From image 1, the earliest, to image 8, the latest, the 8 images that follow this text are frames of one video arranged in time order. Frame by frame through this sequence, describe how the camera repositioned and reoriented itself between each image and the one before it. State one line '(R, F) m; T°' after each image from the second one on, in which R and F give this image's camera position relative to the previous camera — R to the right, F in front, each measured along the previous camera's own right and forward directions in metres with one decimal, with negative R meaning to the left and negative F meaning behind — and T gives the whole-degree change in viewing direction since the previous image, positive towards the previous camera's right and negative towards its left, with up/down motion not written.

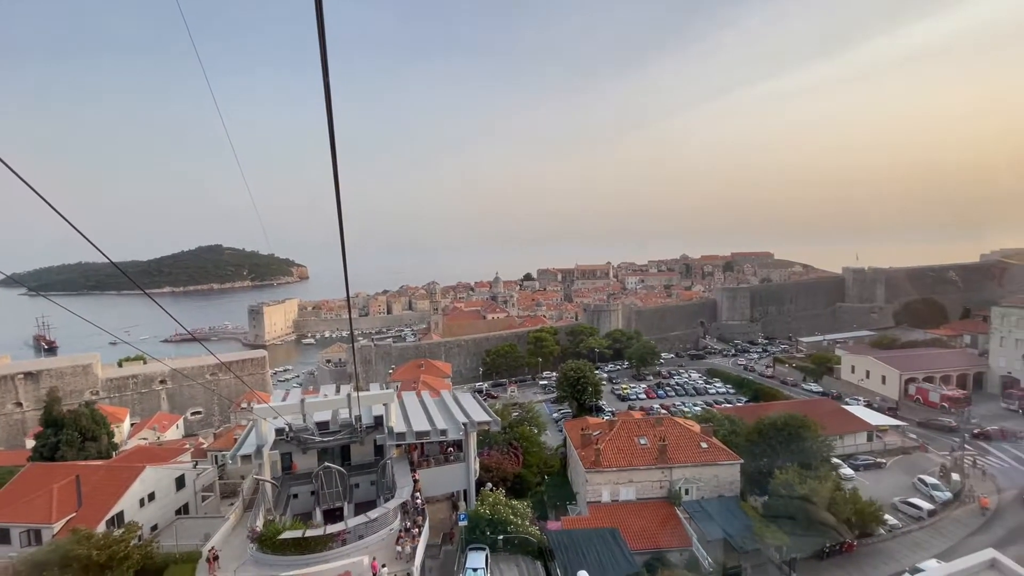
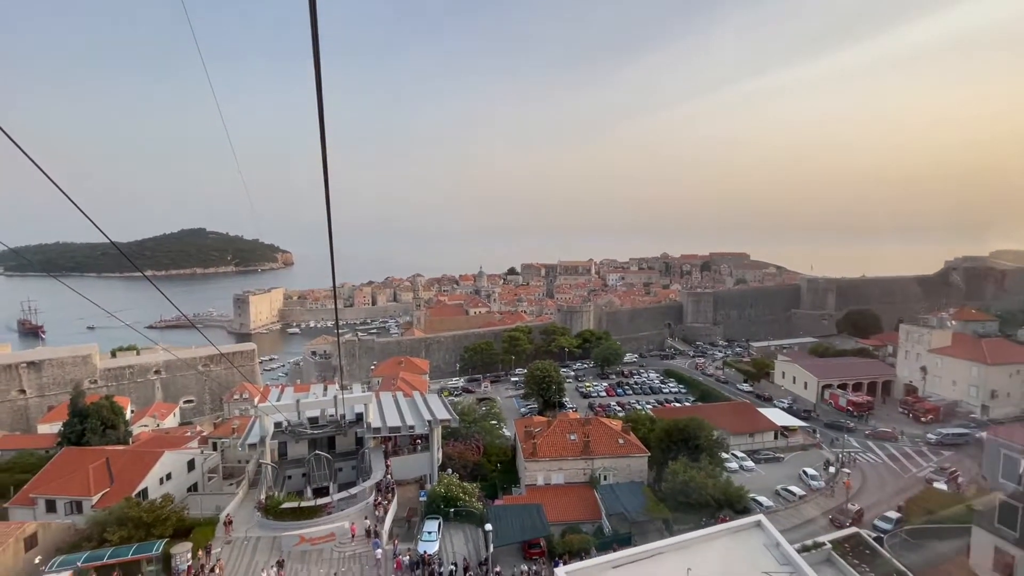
(+0.4, -1.4) m; +2°
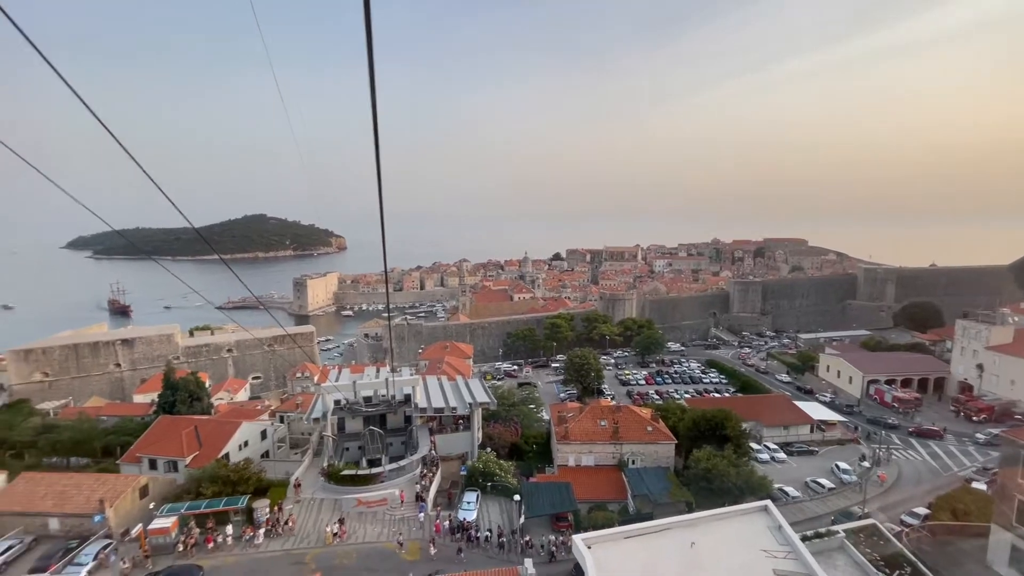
(+0.2, -0.5) m; -5°
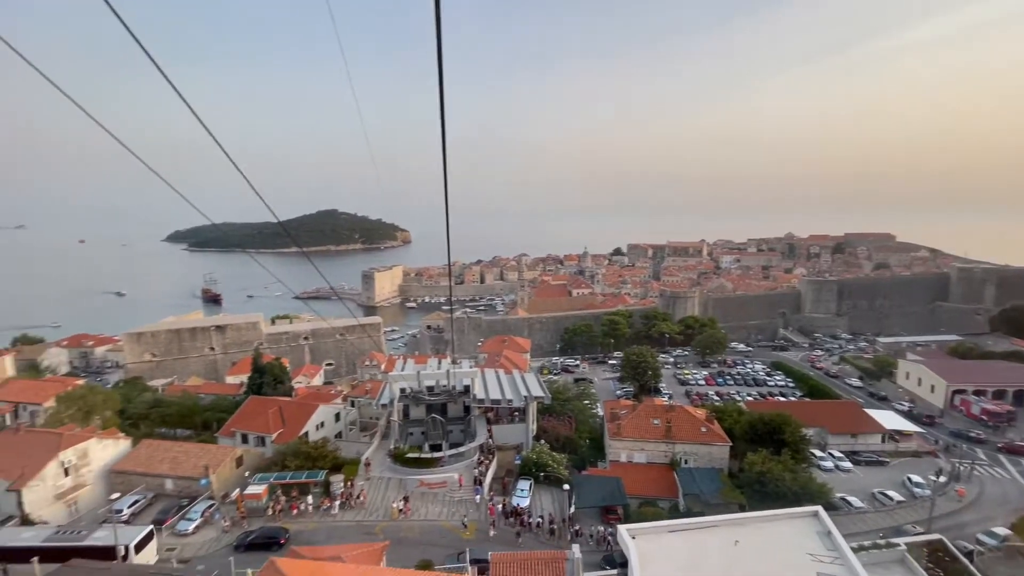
(+0.1, -0.3) m; -7°
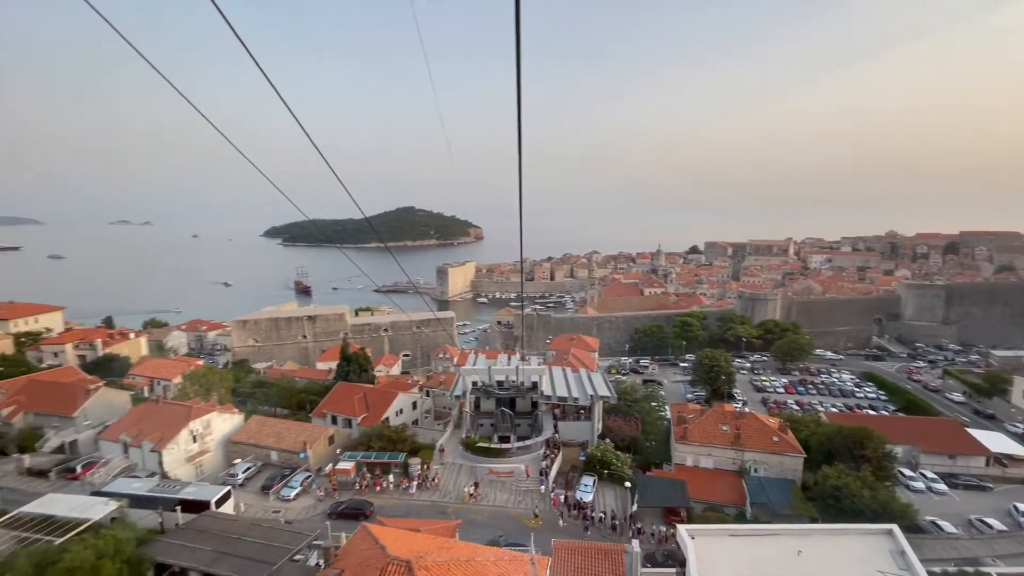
(0.0, -0.3) m; -8°
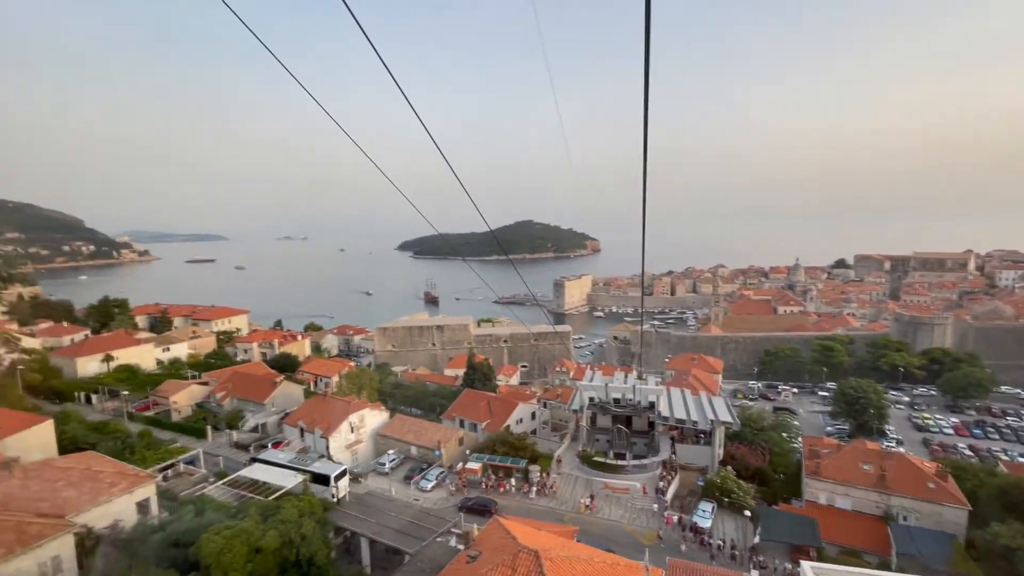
(0.0, -0.5) m; -14°
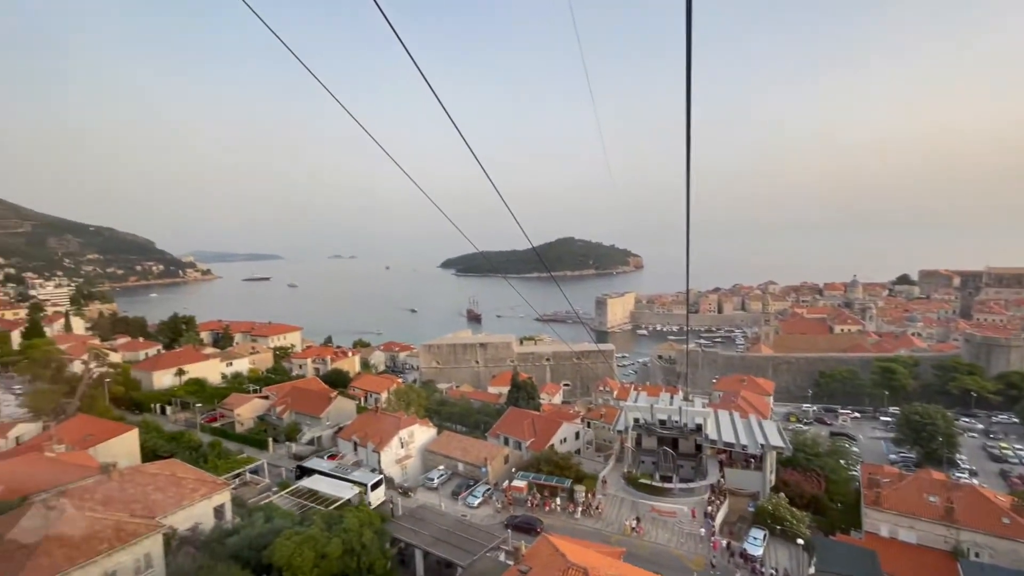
(-0.1, -0.2) m; -5°
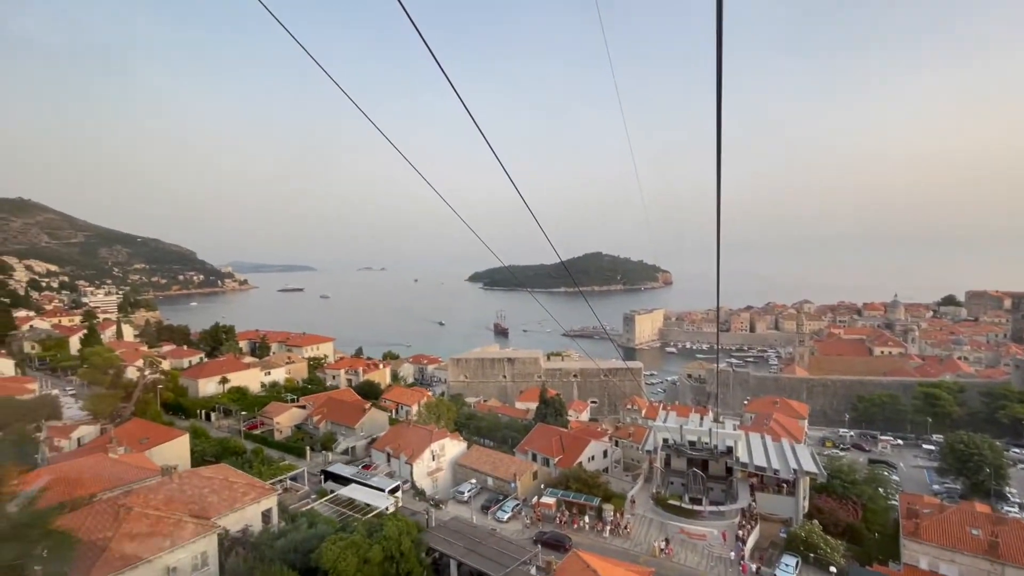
(-0.1, -0.2) m; -3°
